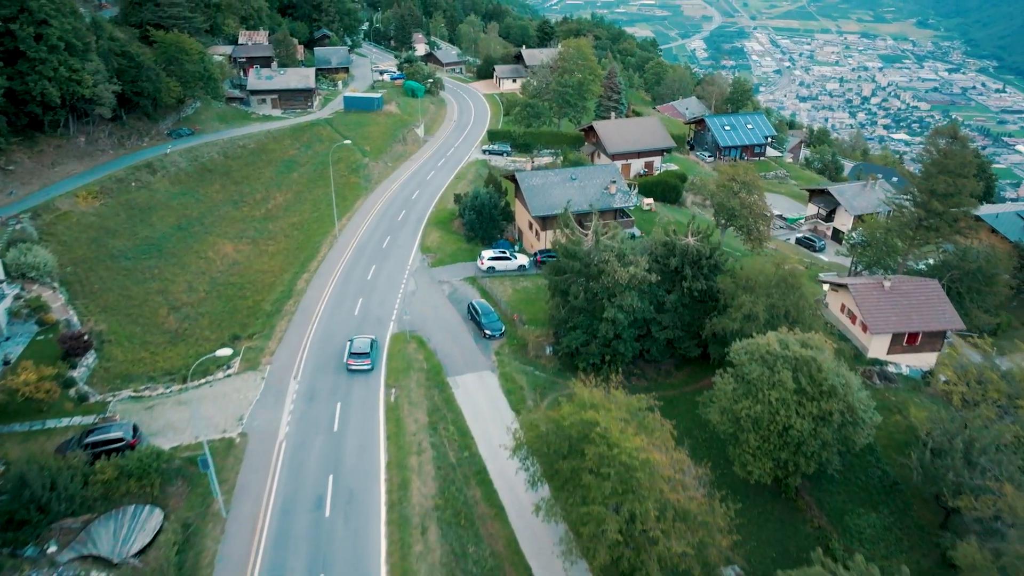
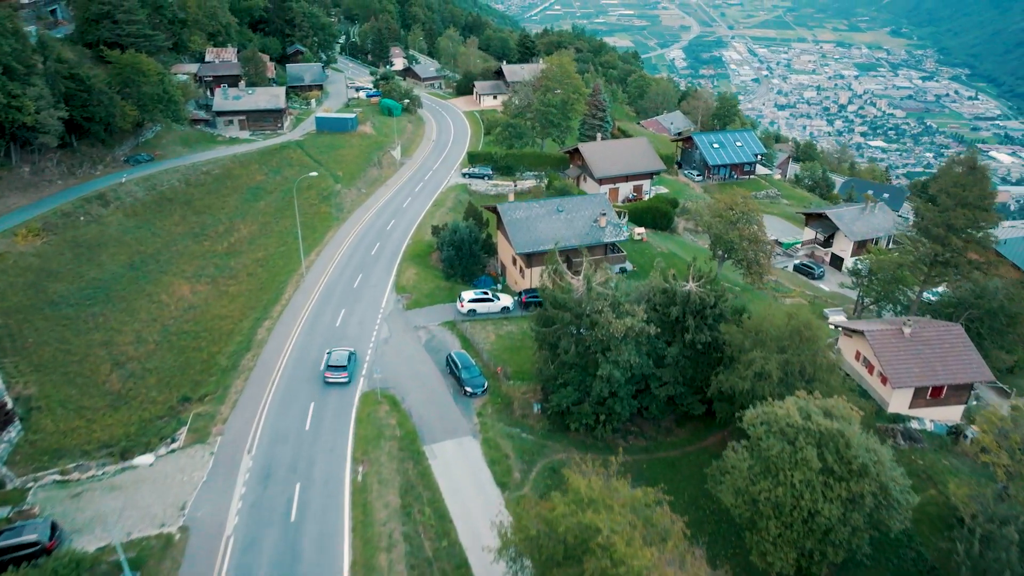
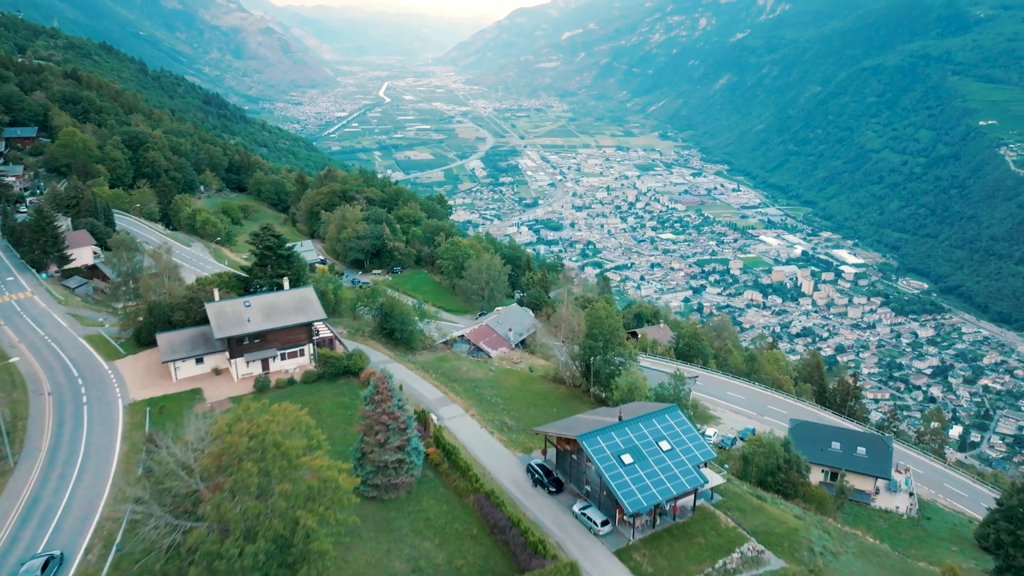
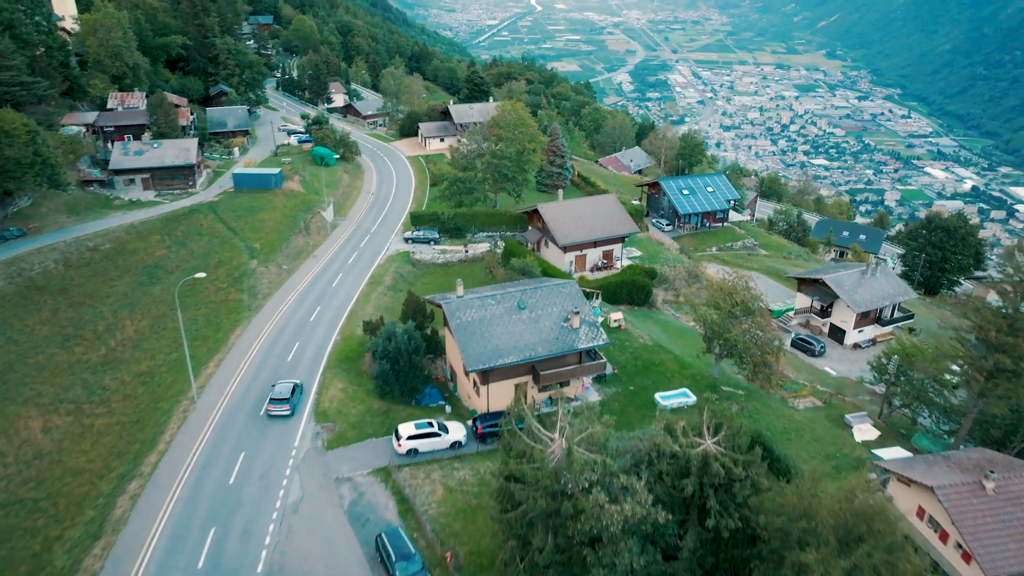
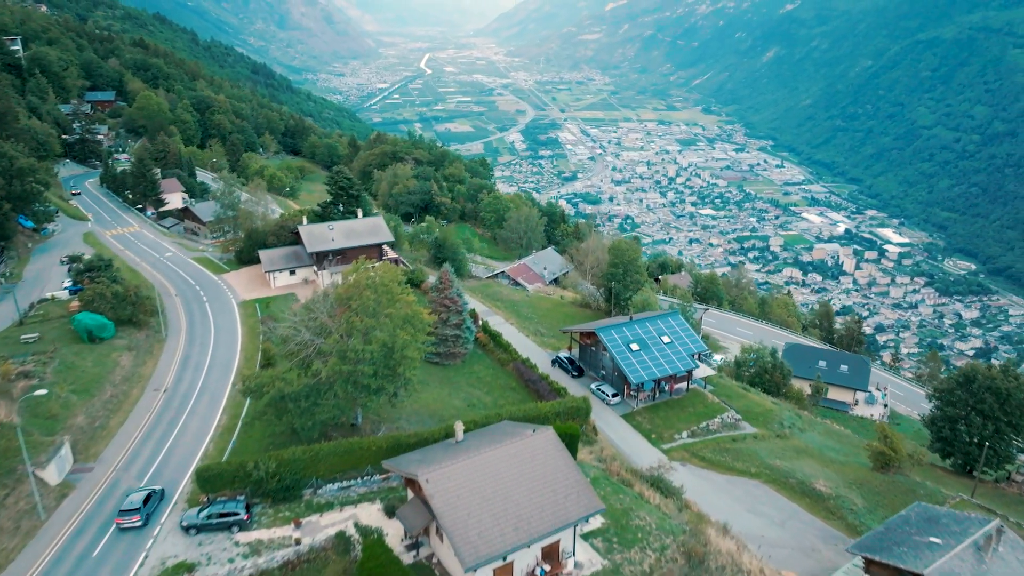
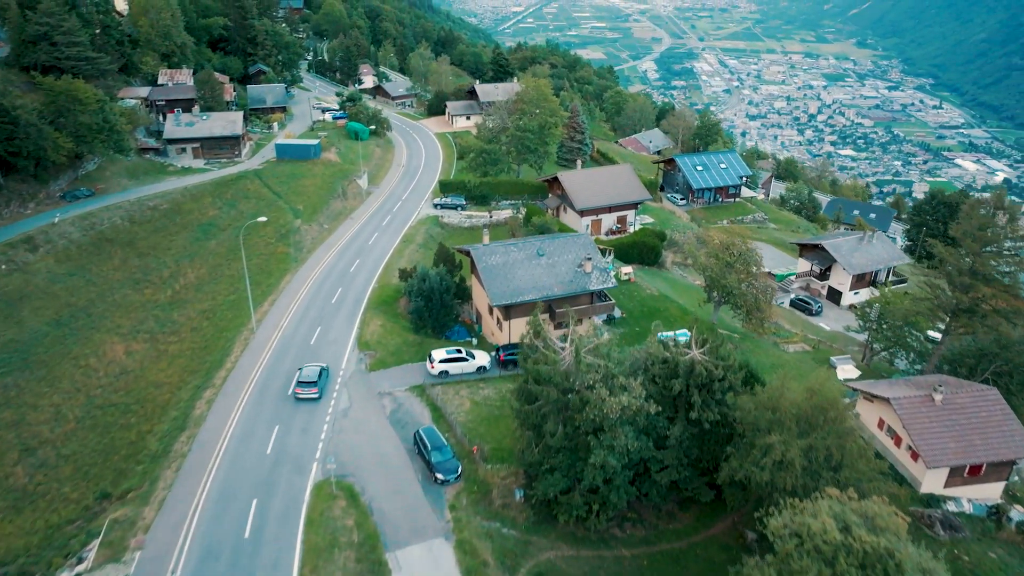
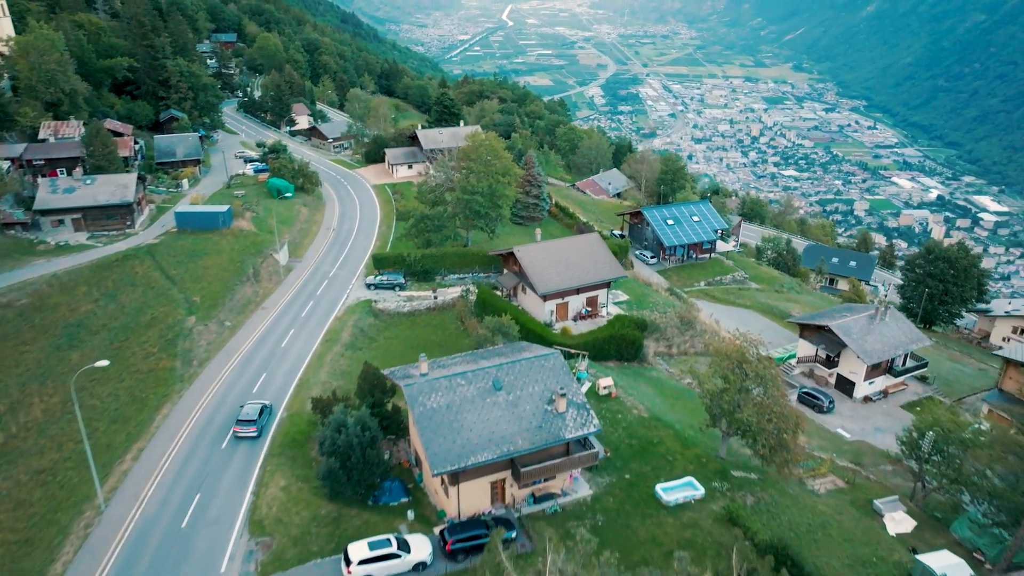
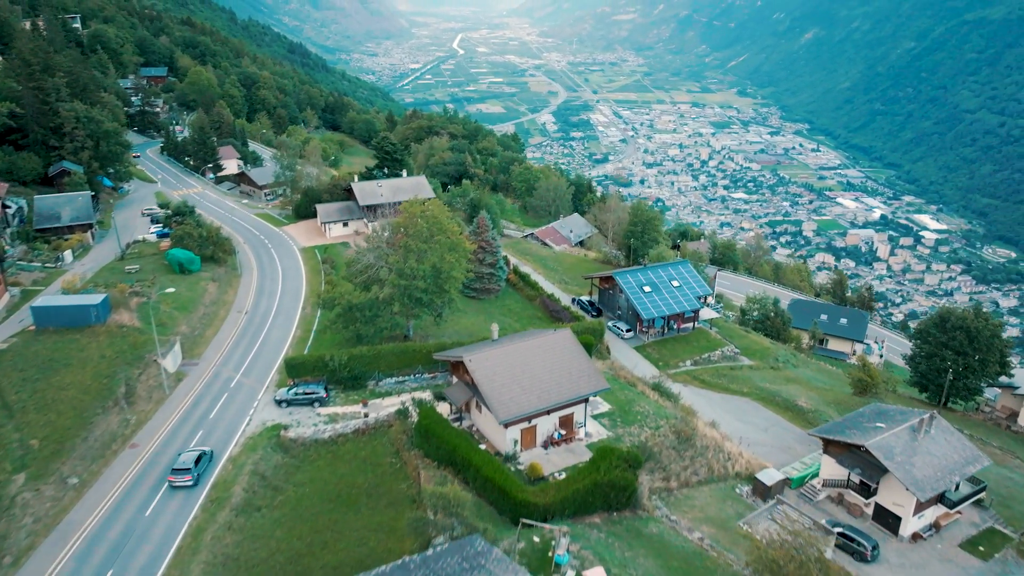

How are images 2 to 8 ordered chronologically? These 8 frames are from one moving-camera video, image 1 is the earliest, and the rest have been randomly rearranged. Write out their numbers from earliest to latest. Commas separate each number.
2, 6, 4, 7, 8, 5, 3
